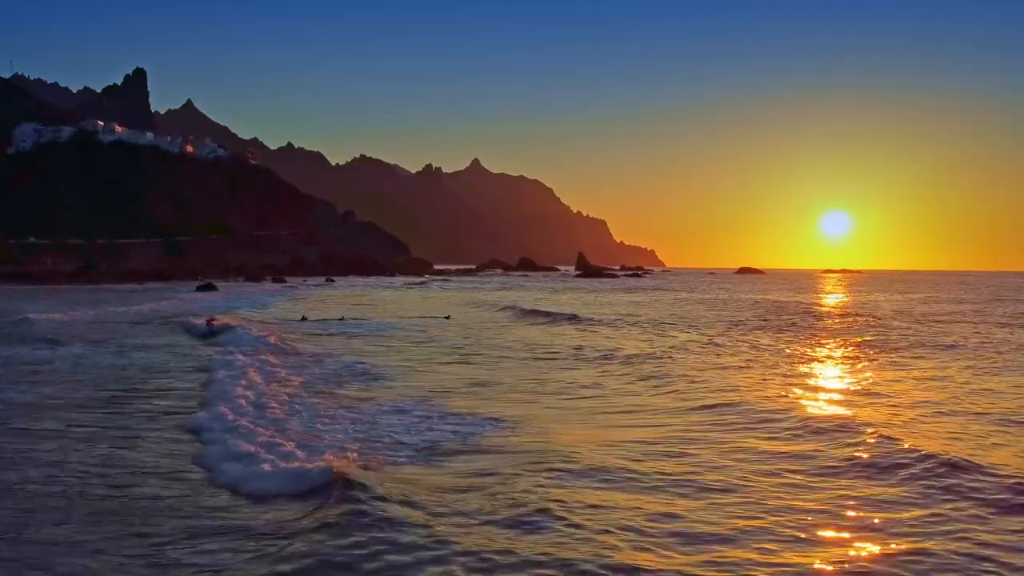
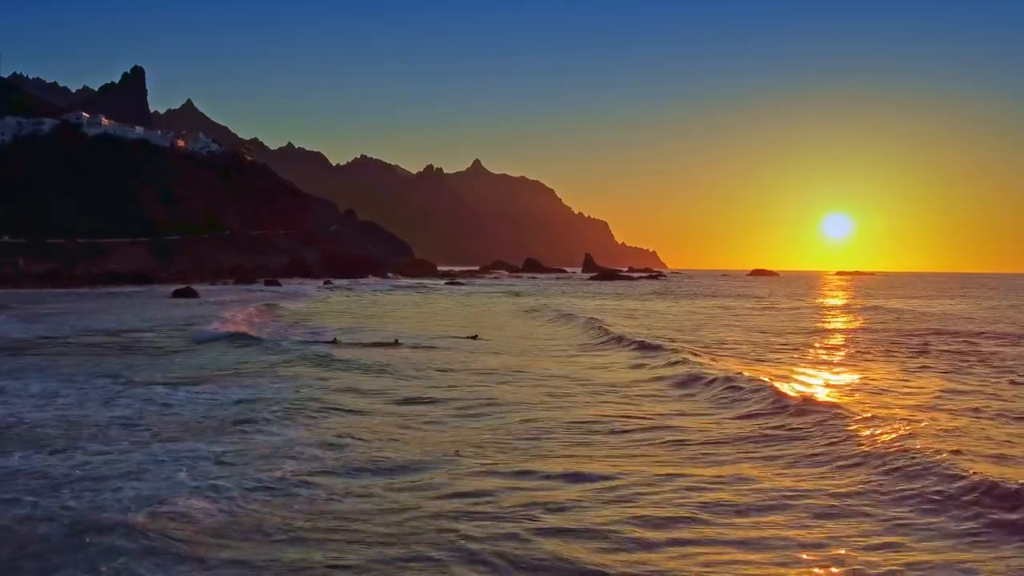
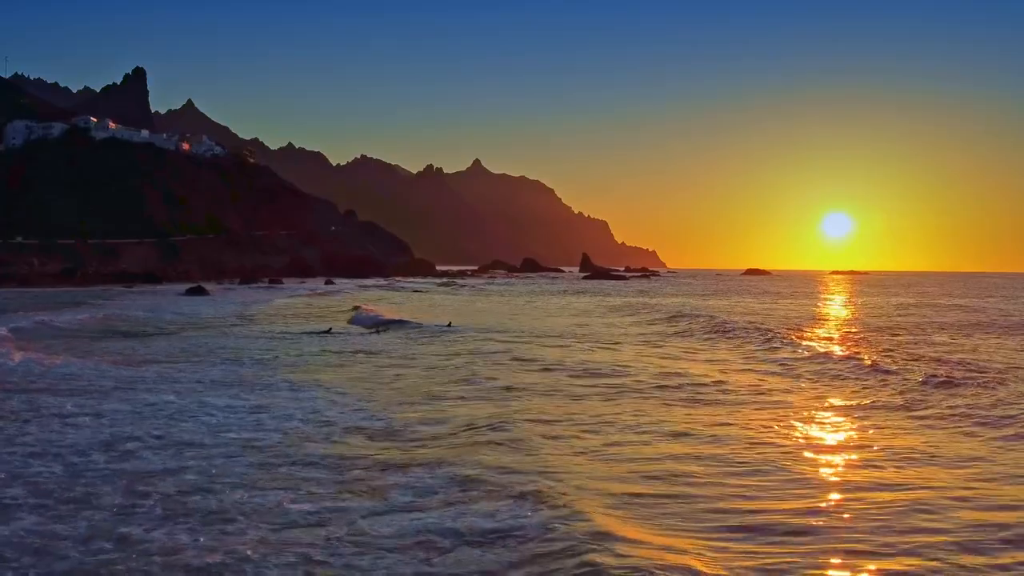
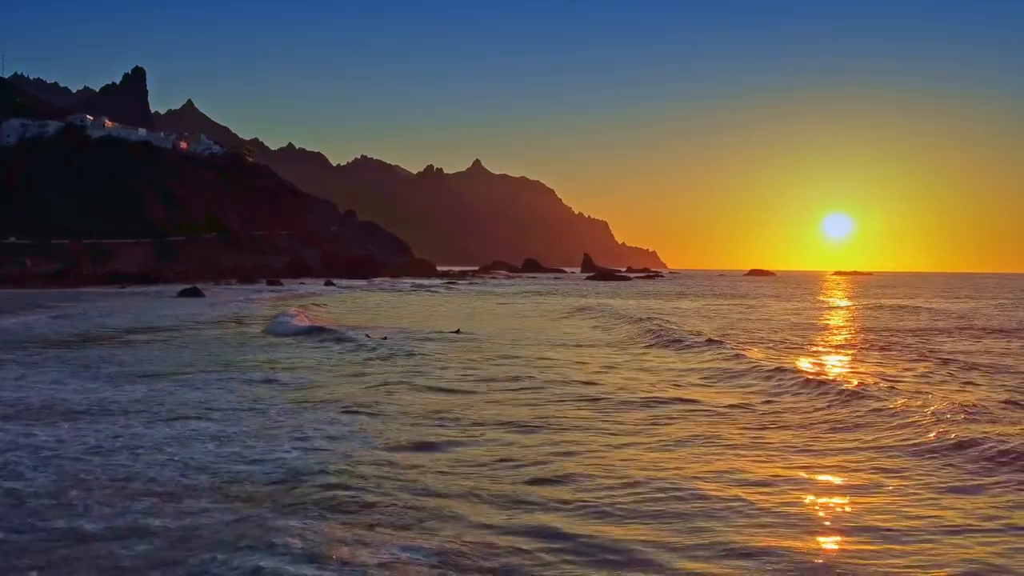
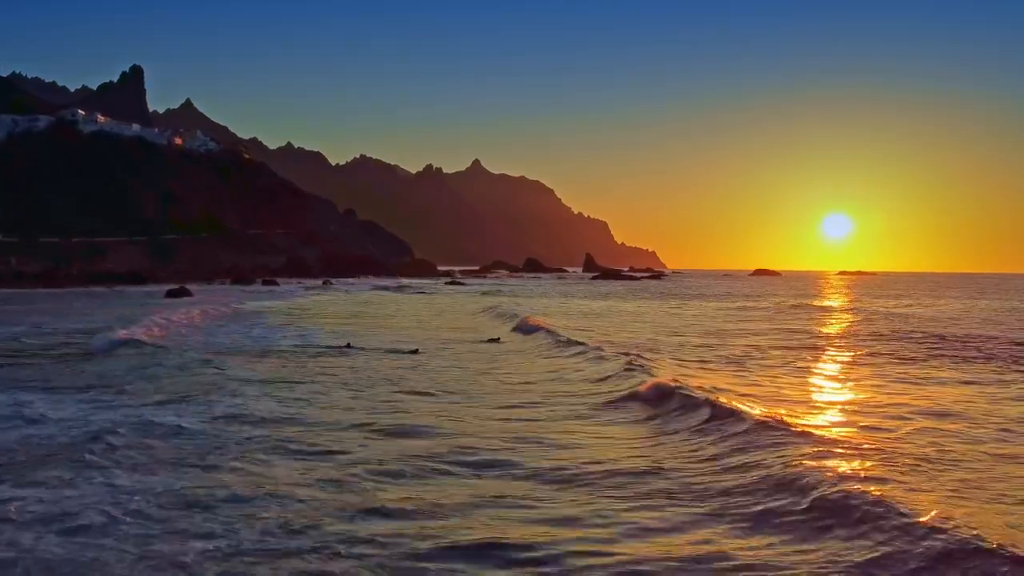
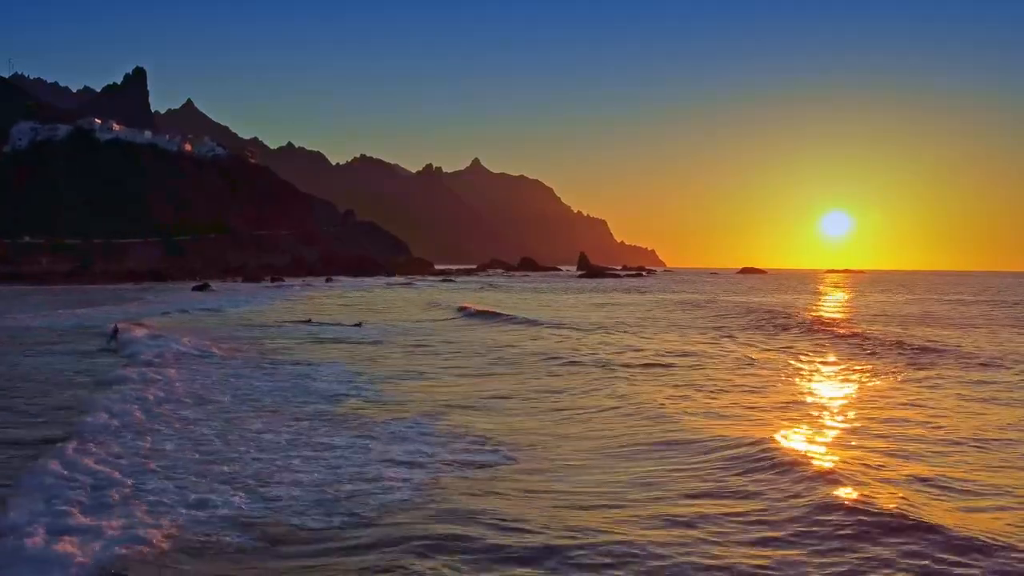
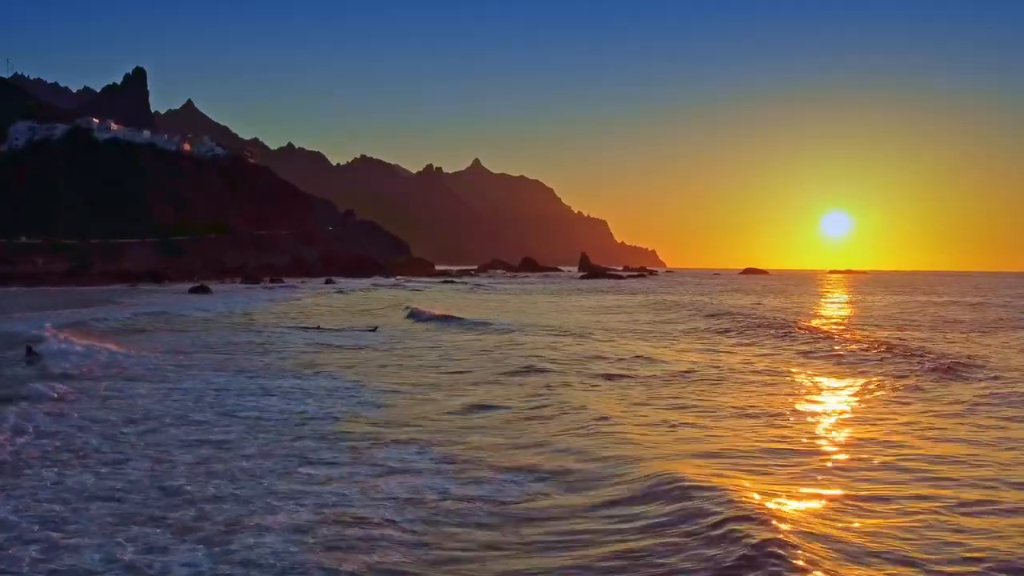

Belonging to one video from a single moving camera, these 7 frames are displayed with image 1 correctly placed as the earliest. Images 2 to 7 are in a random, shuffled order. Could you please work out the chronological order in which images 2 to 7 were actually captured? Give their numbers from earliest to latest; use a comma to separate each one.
6, 7, 3, 4, 2, 5
